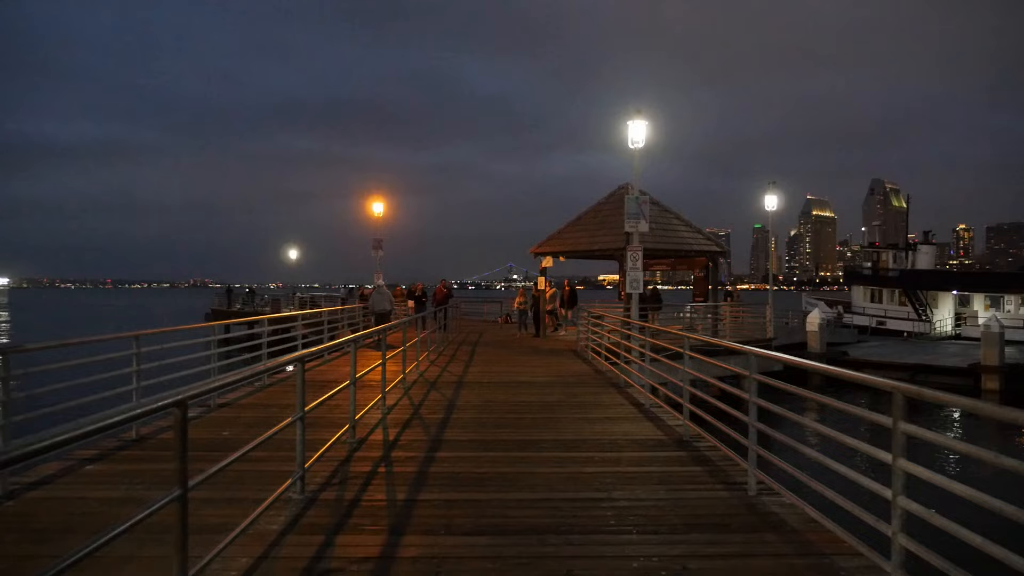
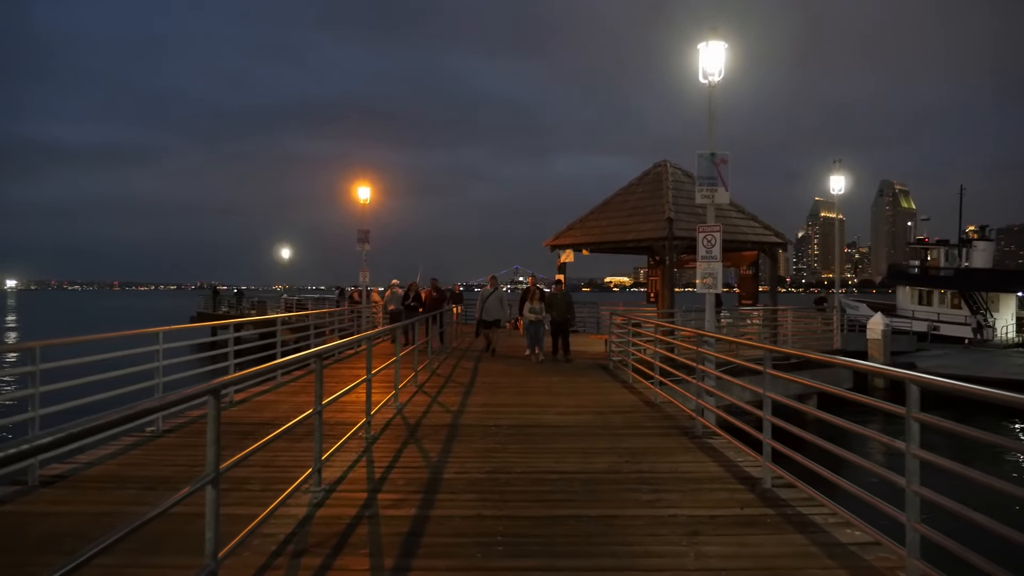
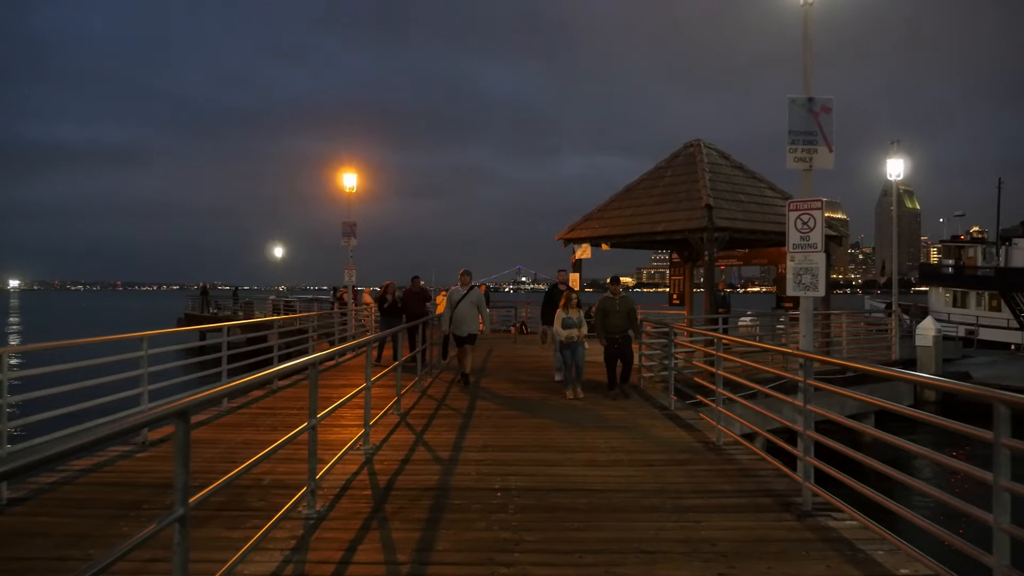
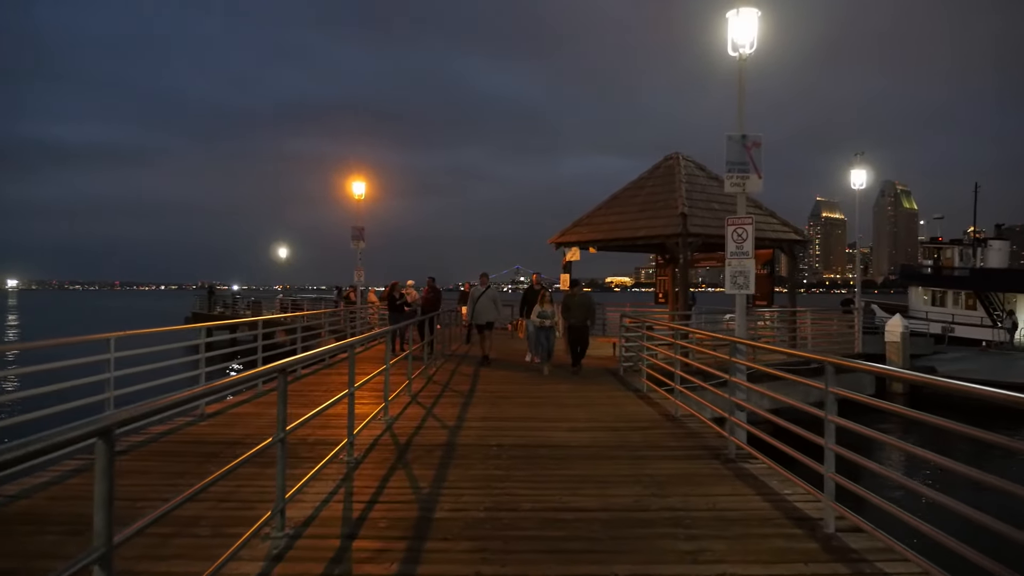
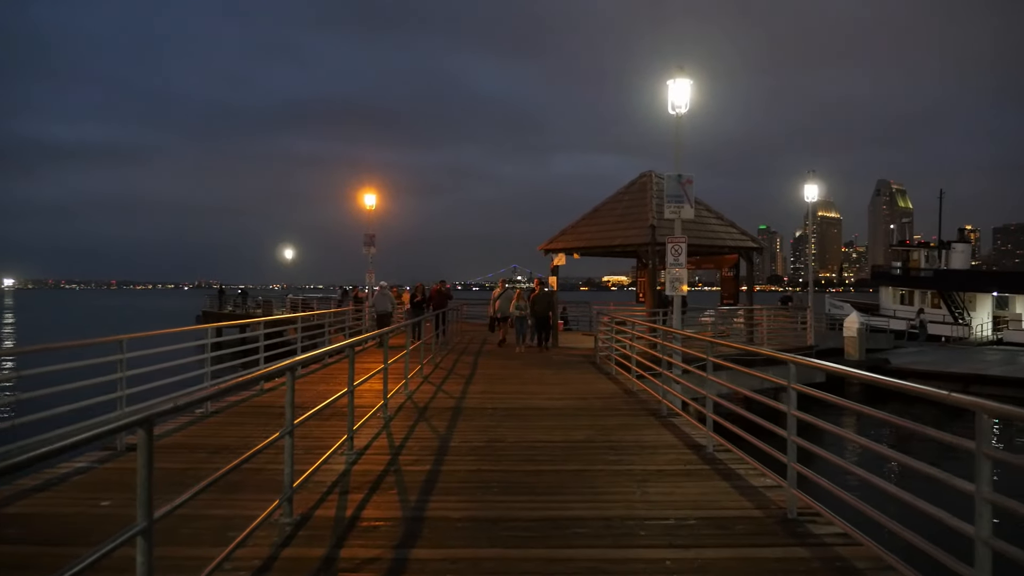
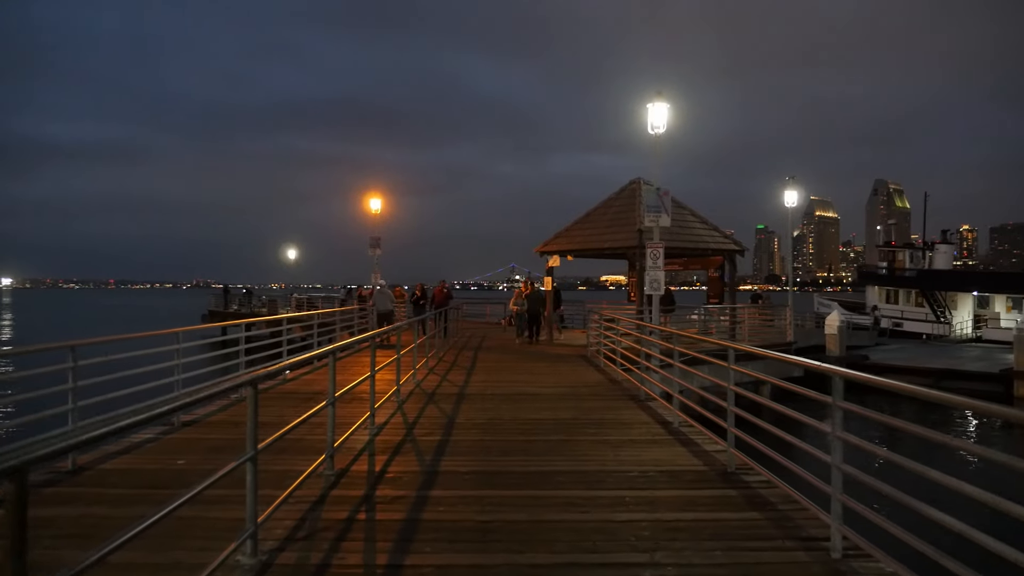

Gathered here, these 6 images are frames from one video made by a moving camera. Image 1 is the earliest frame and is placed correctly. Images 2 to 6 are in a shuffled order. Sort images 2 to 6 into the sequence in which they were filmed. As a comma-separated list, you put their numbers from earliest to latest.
6, 5, 2, 4, 3
